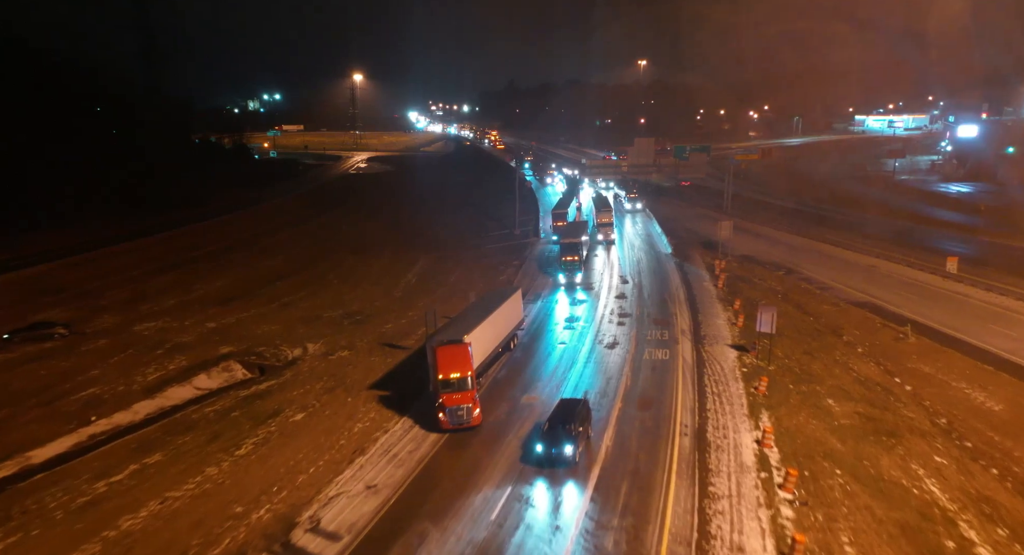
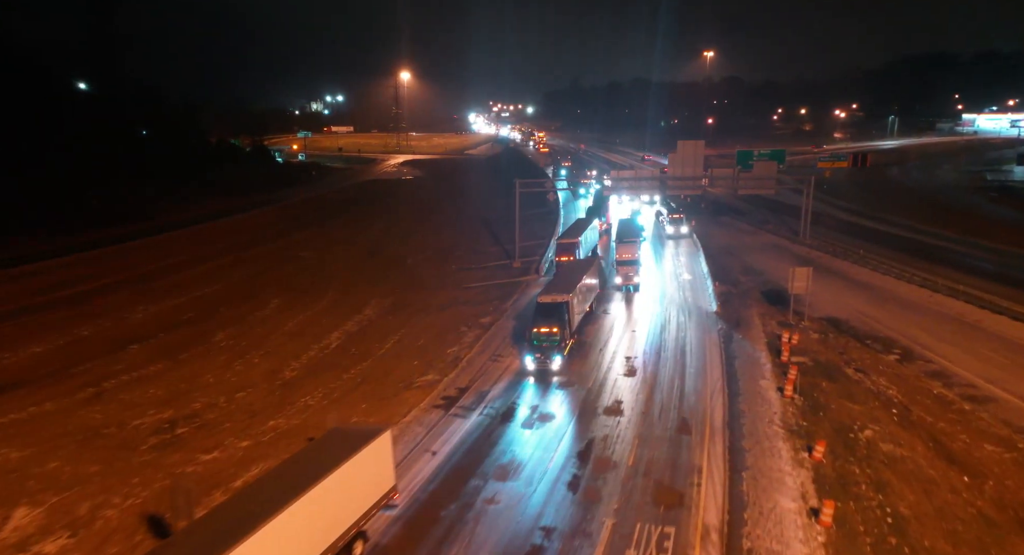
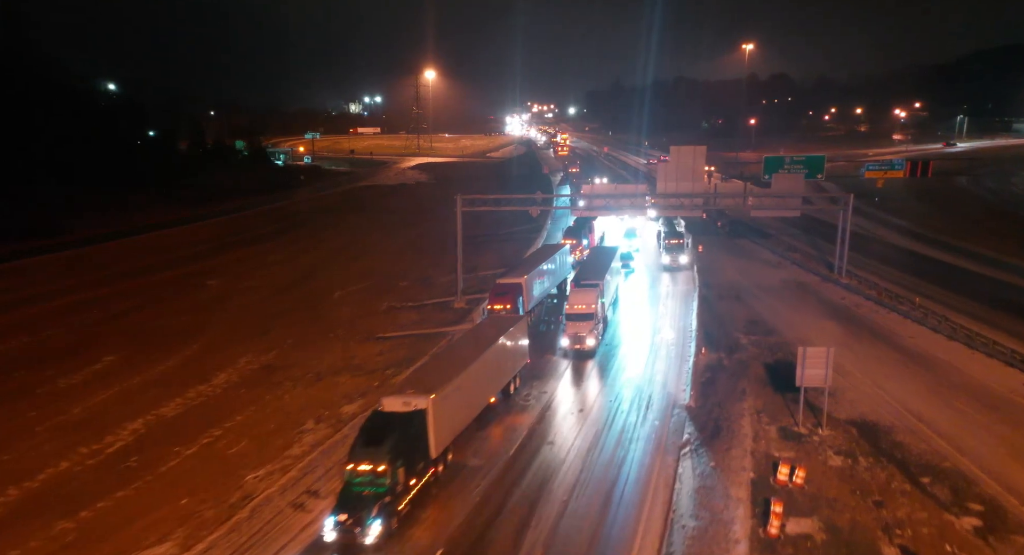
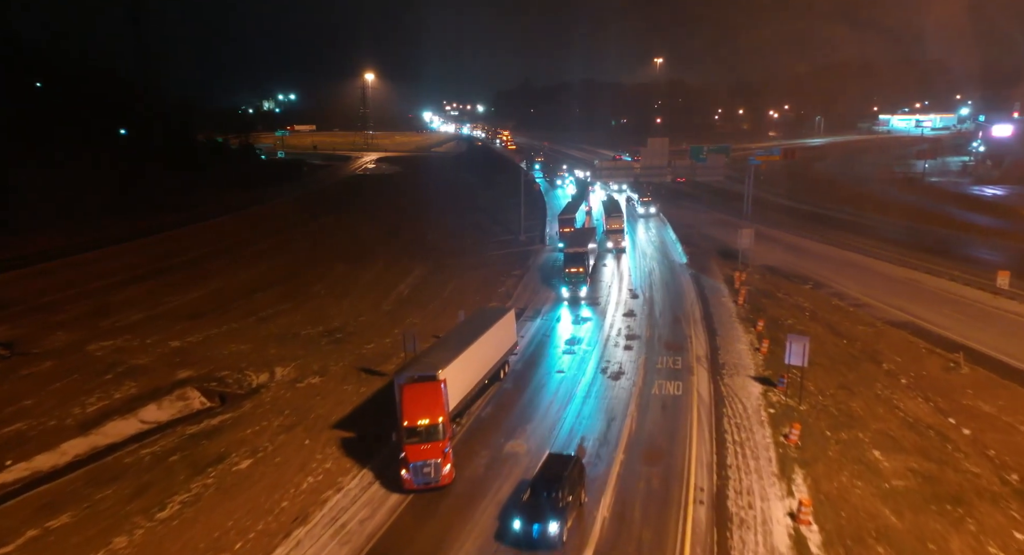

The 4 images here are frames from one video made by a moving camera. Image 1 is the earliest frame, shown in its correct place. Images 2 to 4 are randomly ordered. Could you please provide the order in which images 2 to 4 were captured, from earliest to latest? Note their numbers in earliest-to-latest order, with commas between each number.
4, 2, 3
